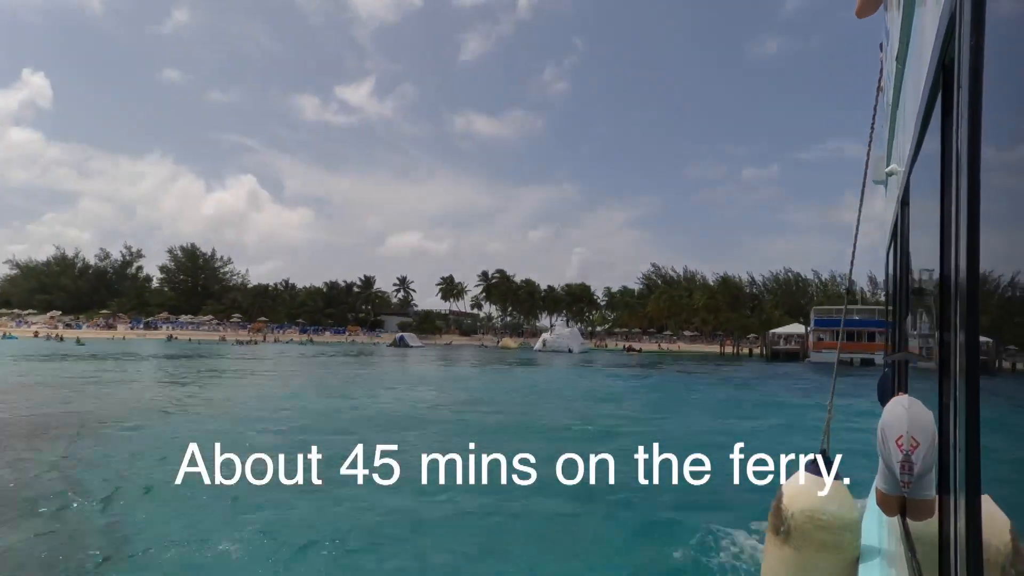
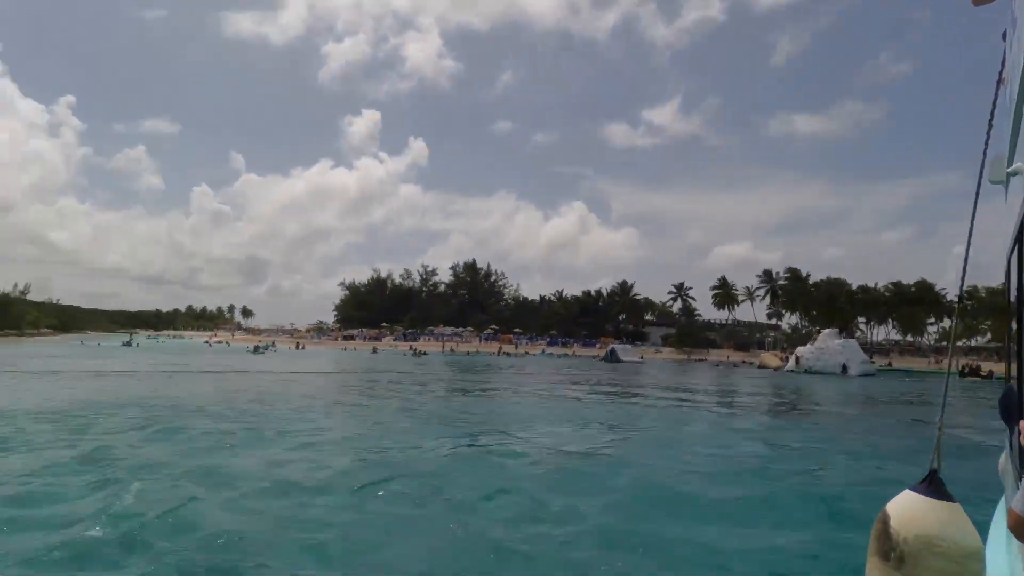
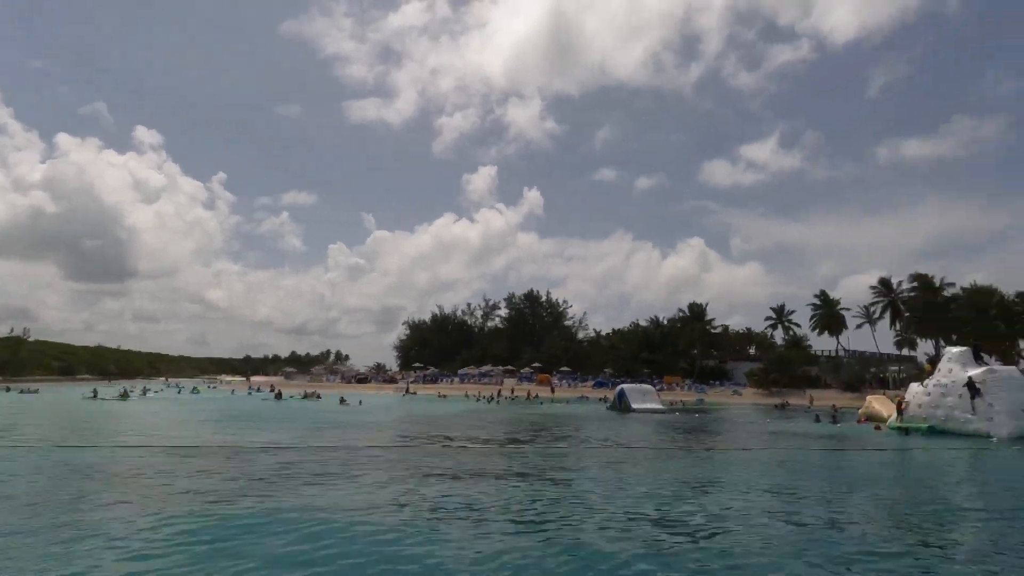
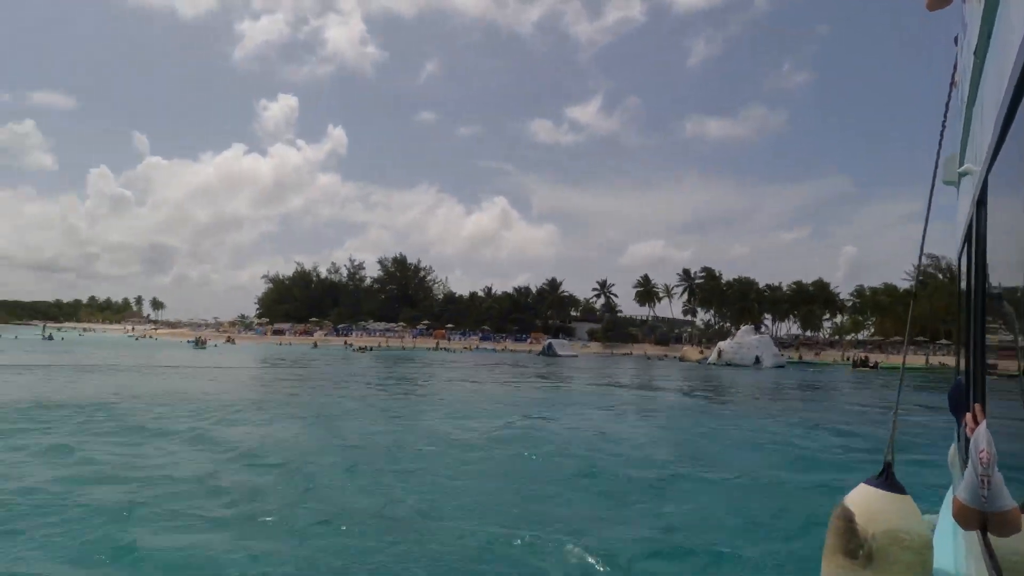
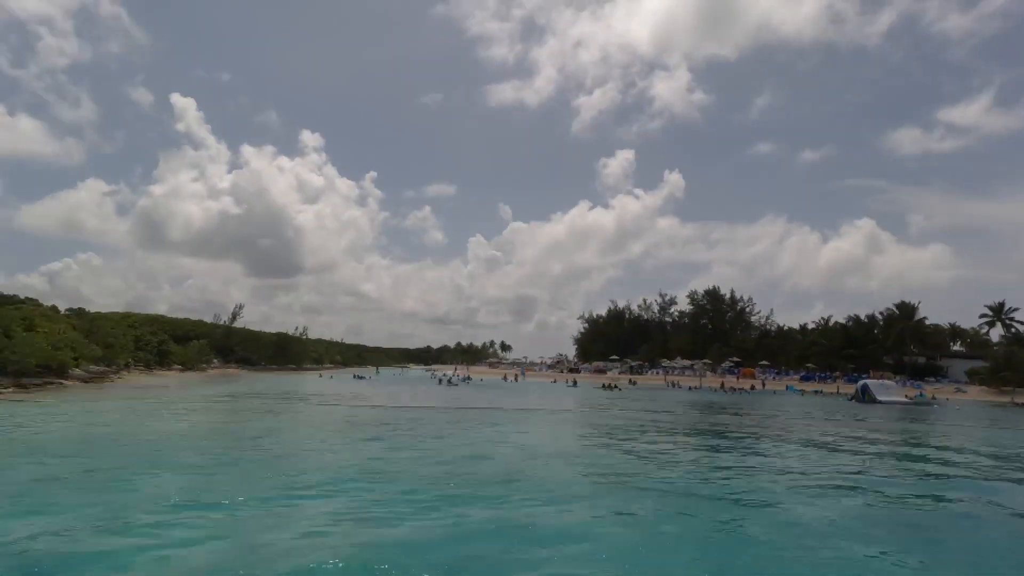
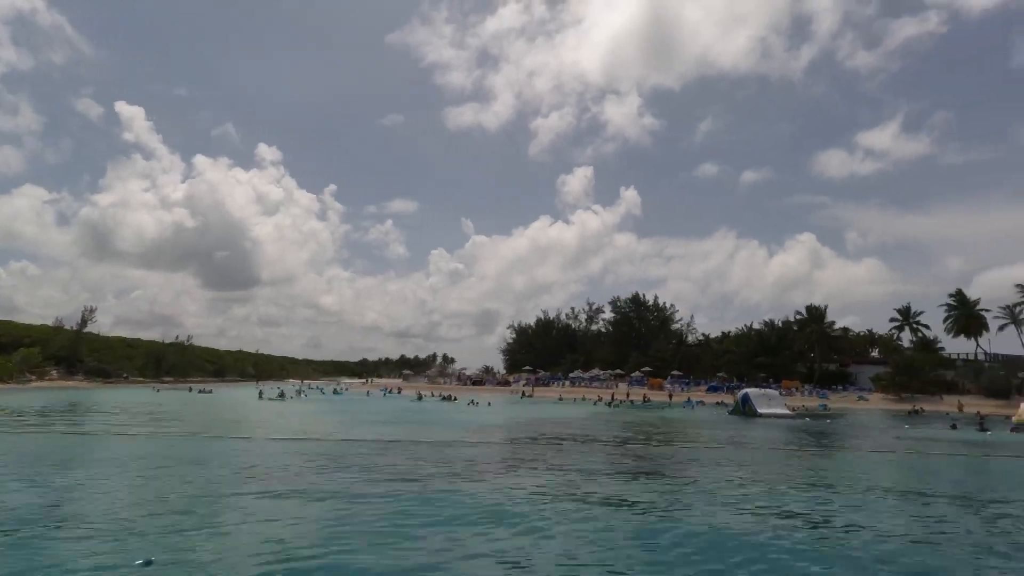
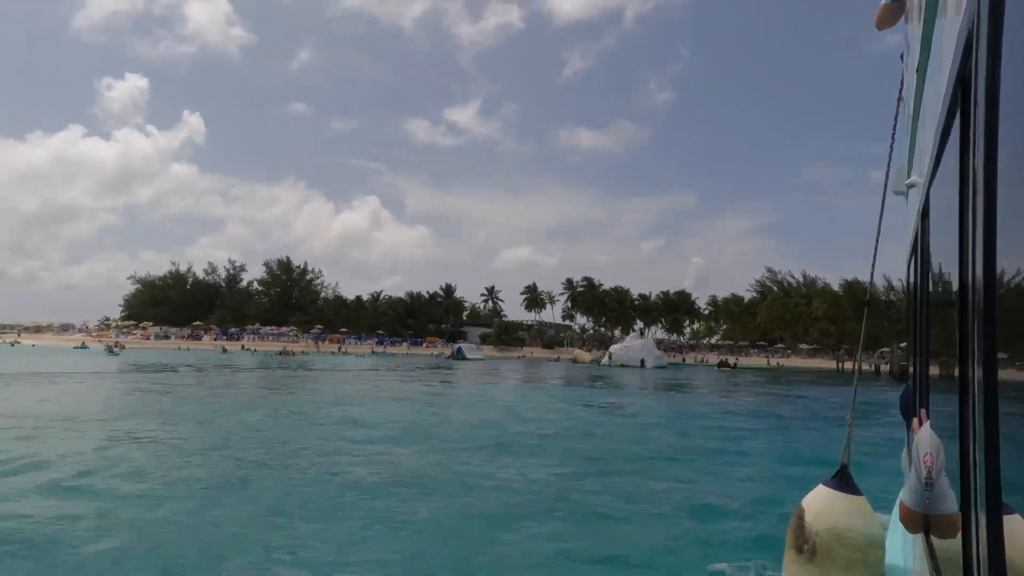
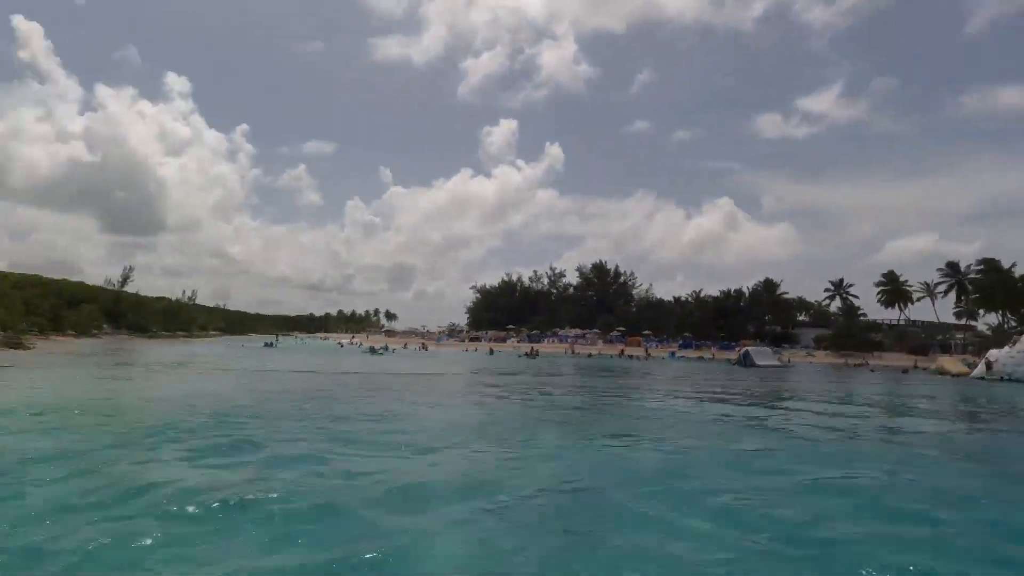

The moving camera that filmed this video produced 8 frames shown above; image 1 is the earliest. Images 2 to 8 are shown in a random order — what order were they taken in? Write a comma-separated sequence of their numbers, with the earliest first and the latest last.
7, 4, 2, 8, 5, 6, 3
